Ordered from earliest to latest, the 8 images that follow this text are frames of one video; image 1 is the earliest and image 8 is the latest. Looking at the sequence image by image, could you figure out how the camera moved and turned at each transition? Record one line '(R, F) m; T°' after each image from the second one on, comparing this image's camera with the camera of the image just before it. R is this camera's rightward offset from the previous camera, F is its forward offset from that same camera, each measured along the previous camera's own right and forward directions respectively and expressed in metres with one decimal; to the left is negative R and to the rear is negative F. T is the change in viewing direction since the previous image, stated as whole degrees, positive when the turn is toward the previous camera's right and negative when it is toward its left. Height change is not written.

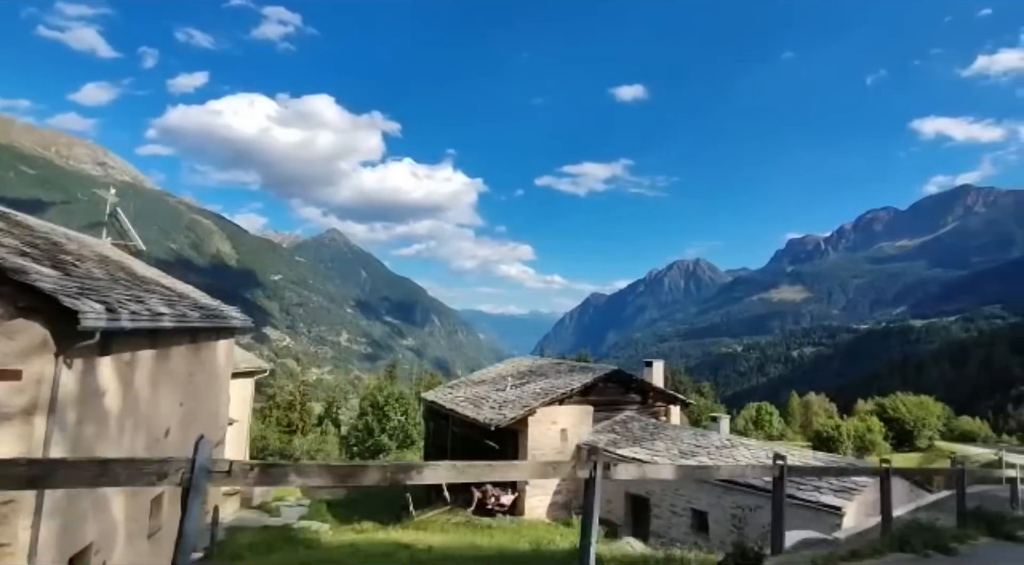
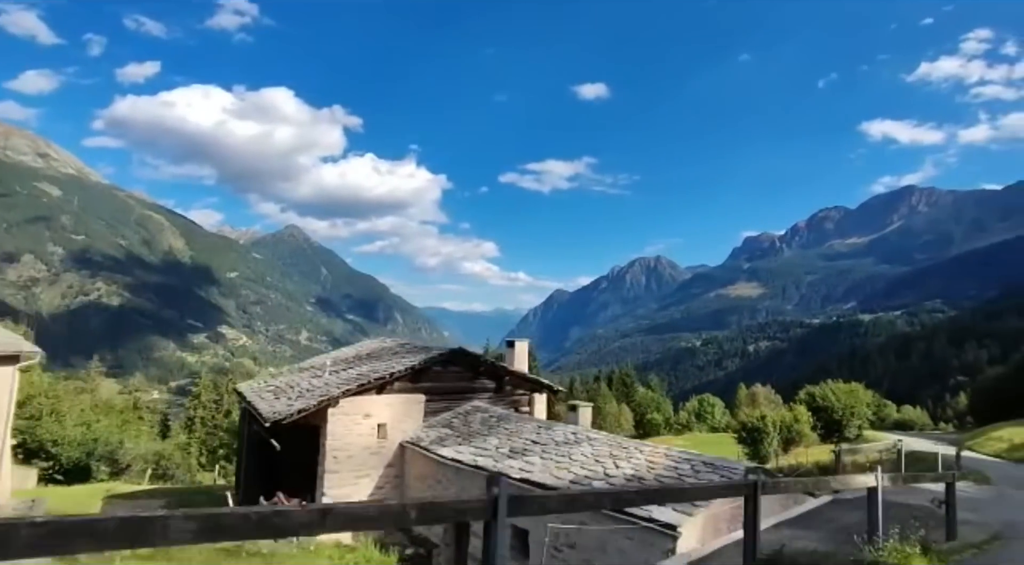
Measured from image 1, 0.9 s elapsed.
(+4.9, +4.5) m; +4°
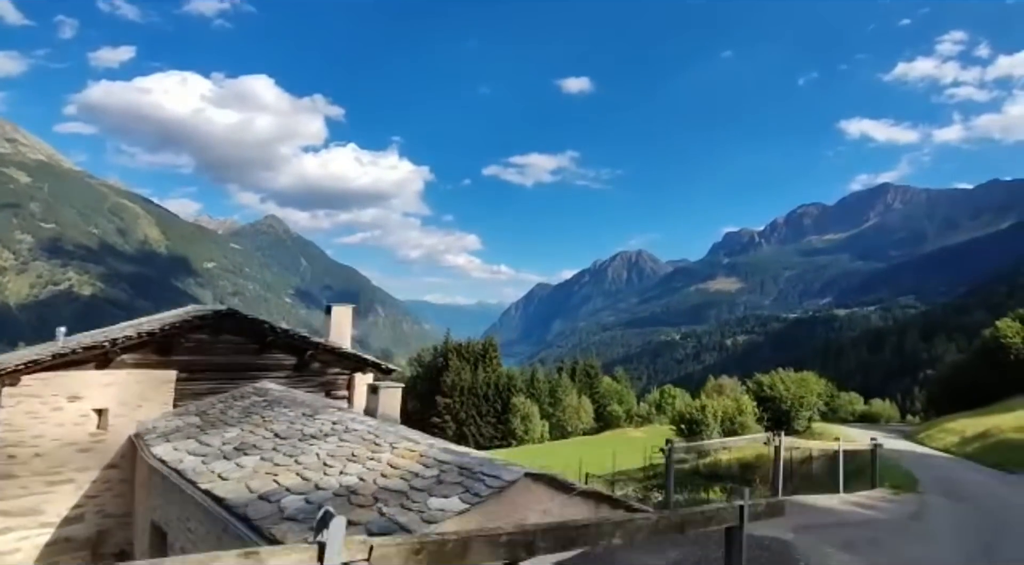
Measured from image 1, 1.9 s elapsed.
(+4.8, +4.6) m; +2°
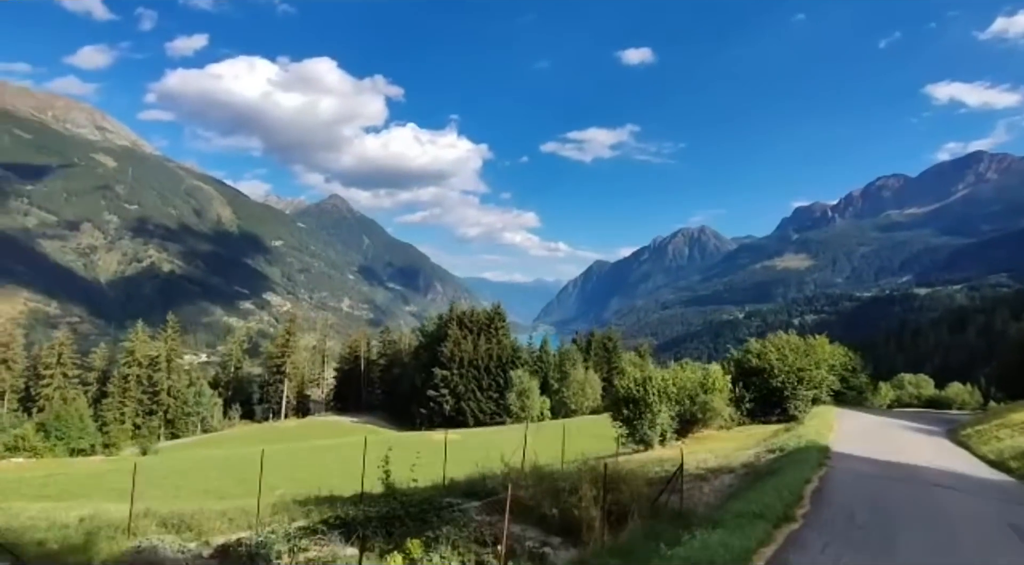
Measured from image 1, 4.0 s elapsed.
(+9.8, +11.7) m; -6°
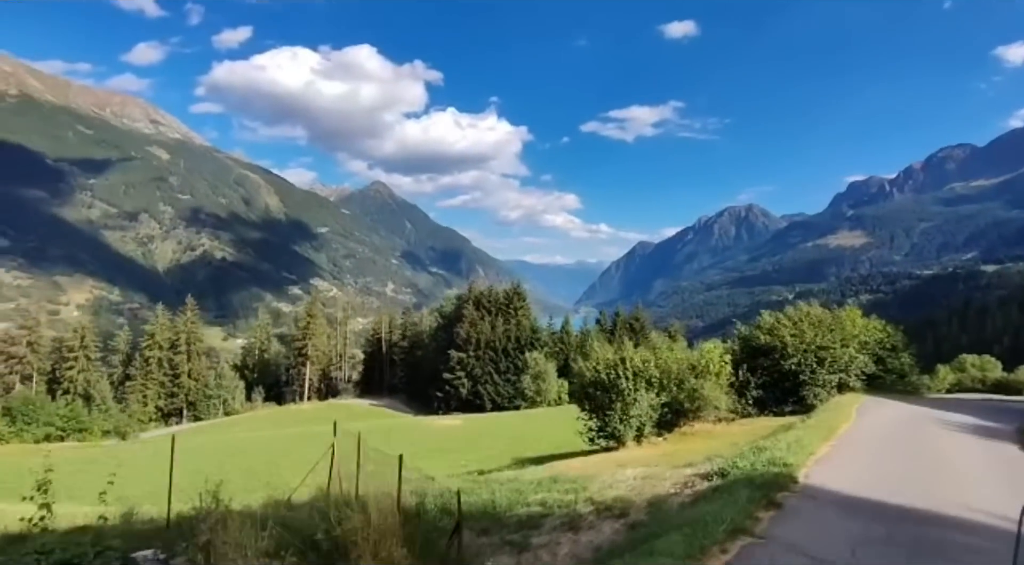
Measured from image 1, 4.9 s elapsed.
(+4.2, +5.5) m; -4°
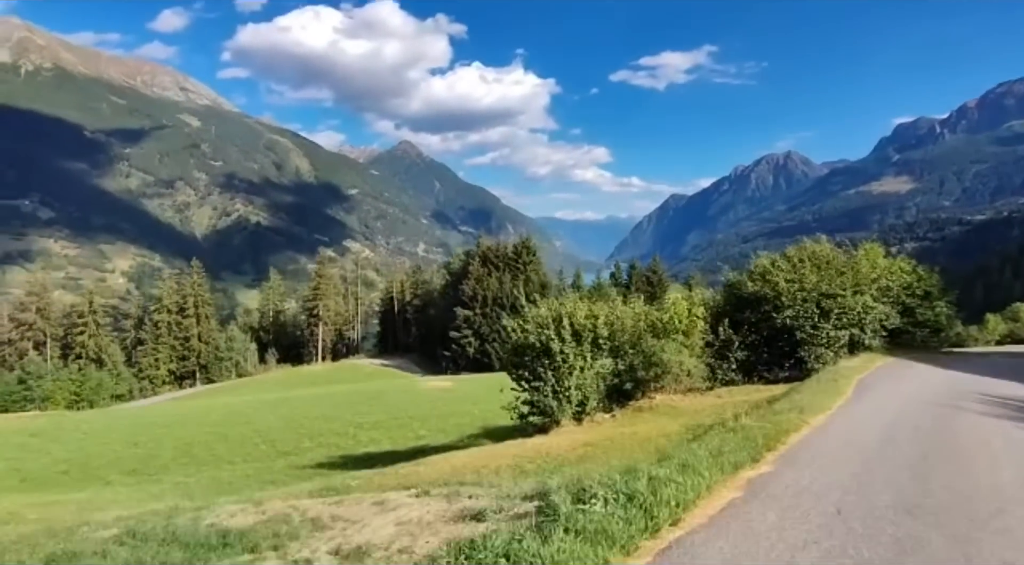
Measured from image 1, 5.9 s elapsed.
(+4.0, +5.3) m; -3°
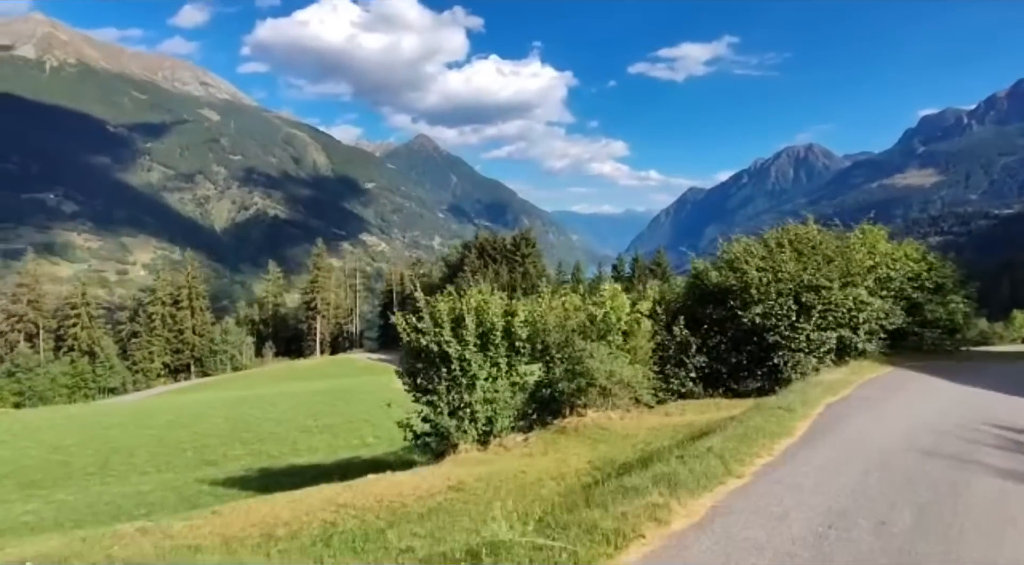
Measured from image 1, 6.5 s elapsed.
(+3.1, +3.8) m; -2°
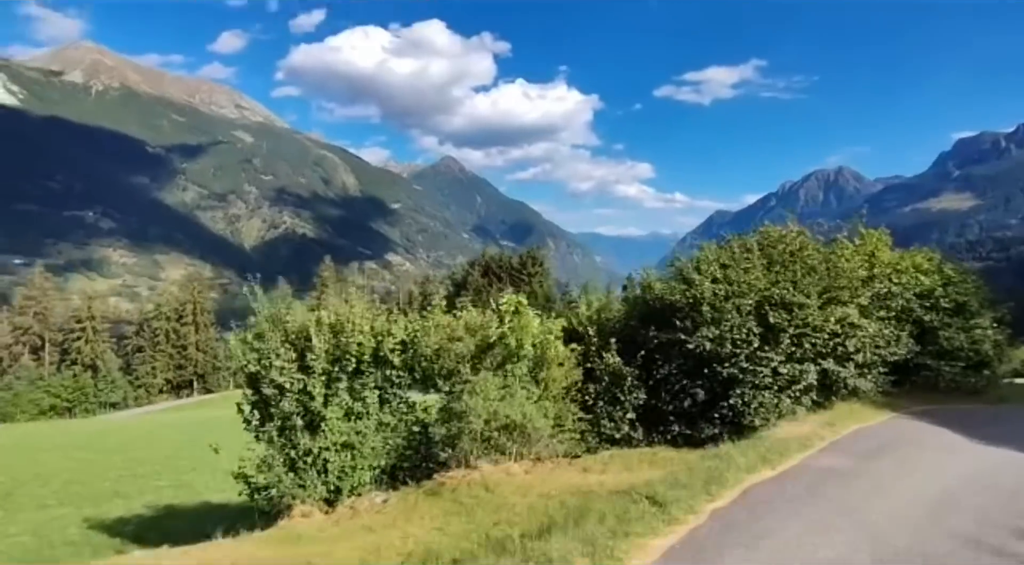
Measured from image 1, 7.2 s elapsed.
(+3.0, +3.4) m; -2°
